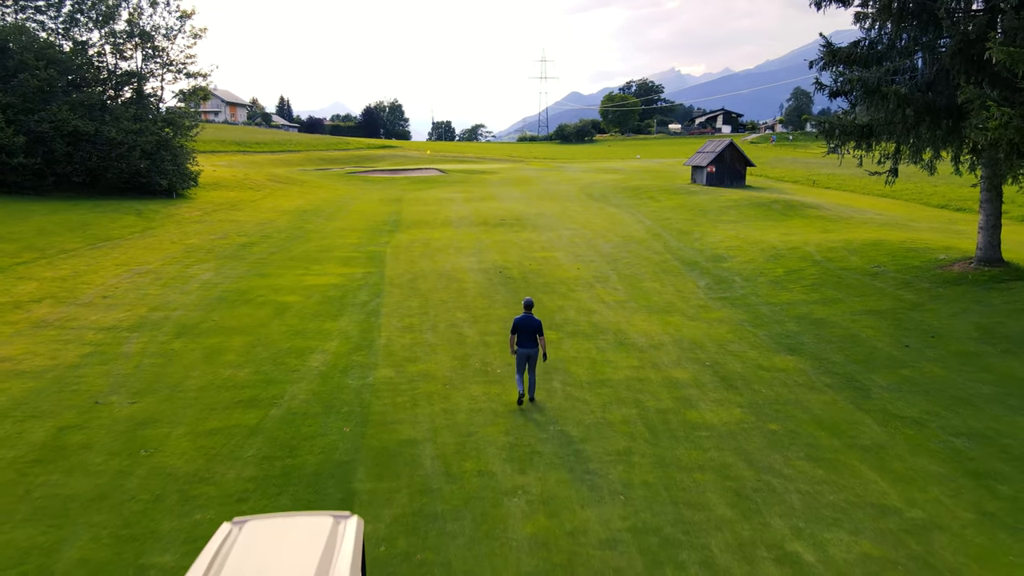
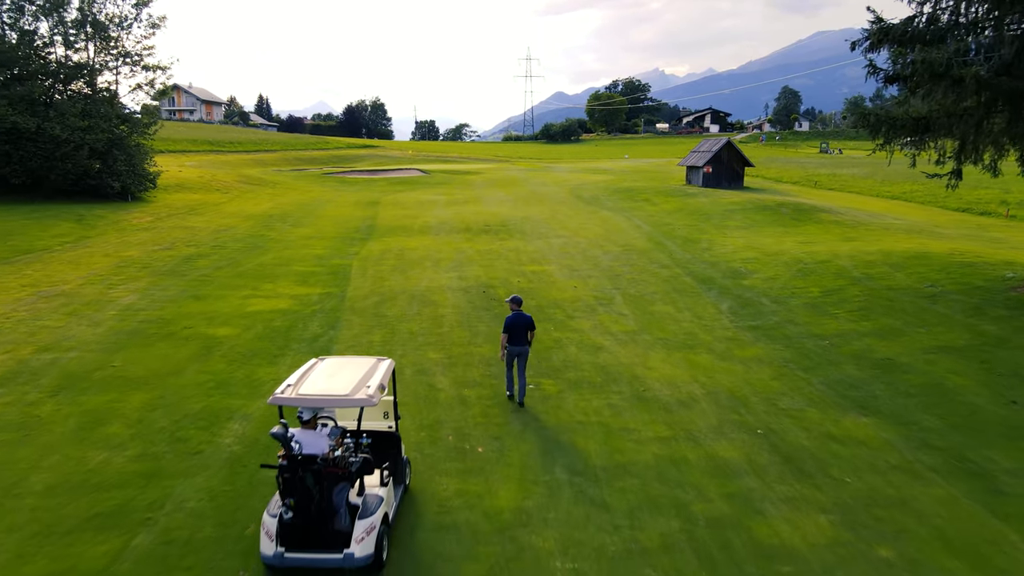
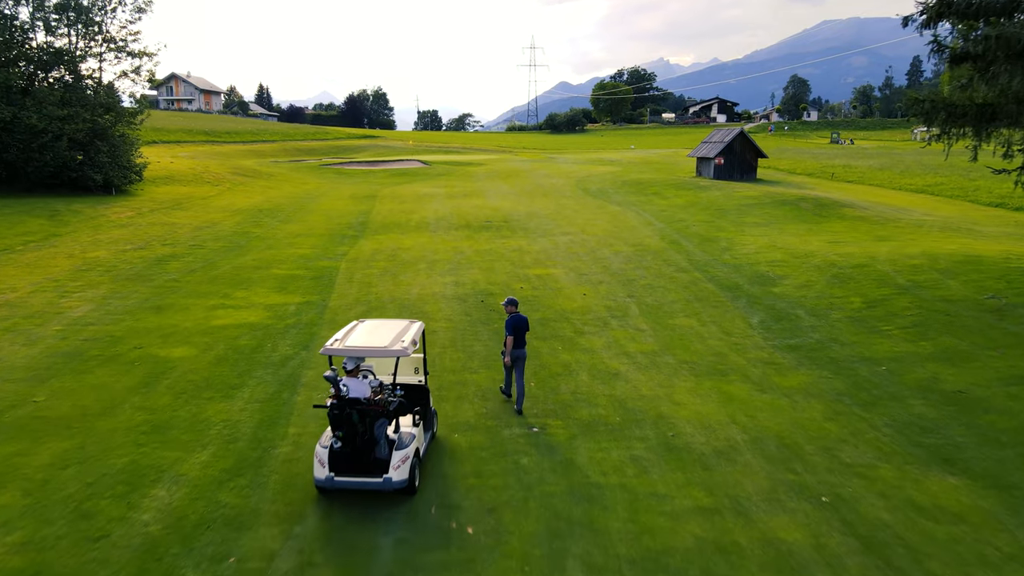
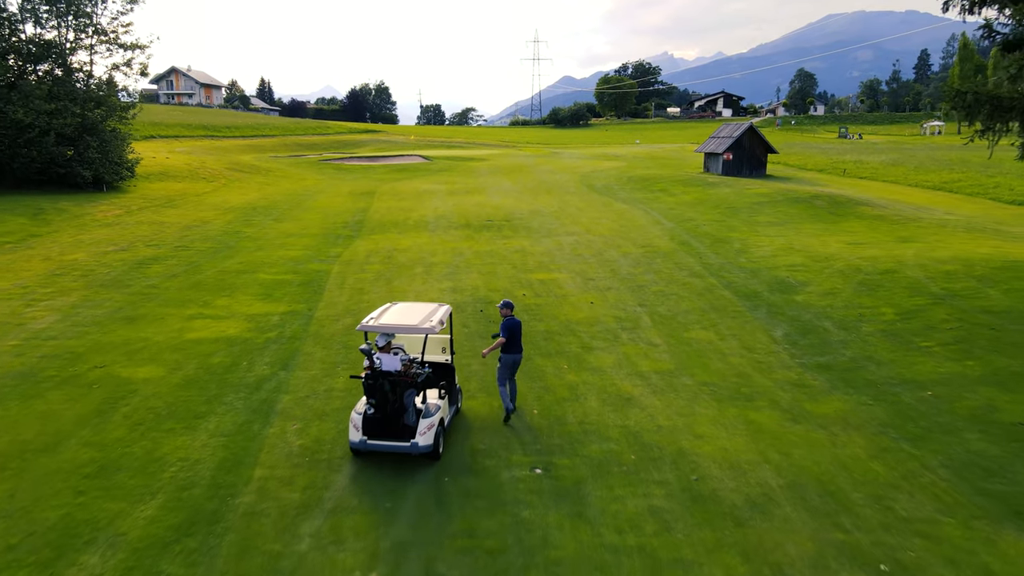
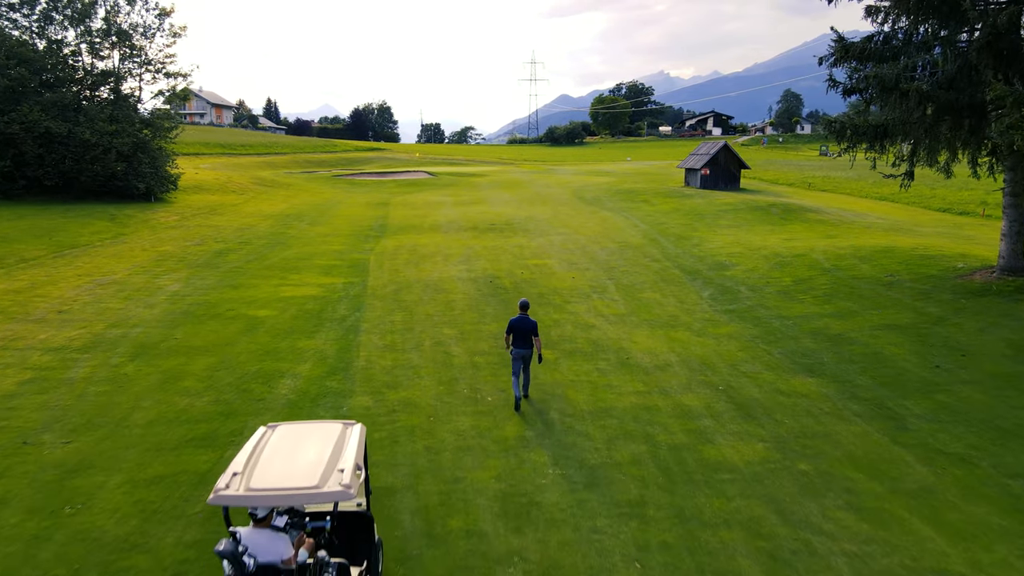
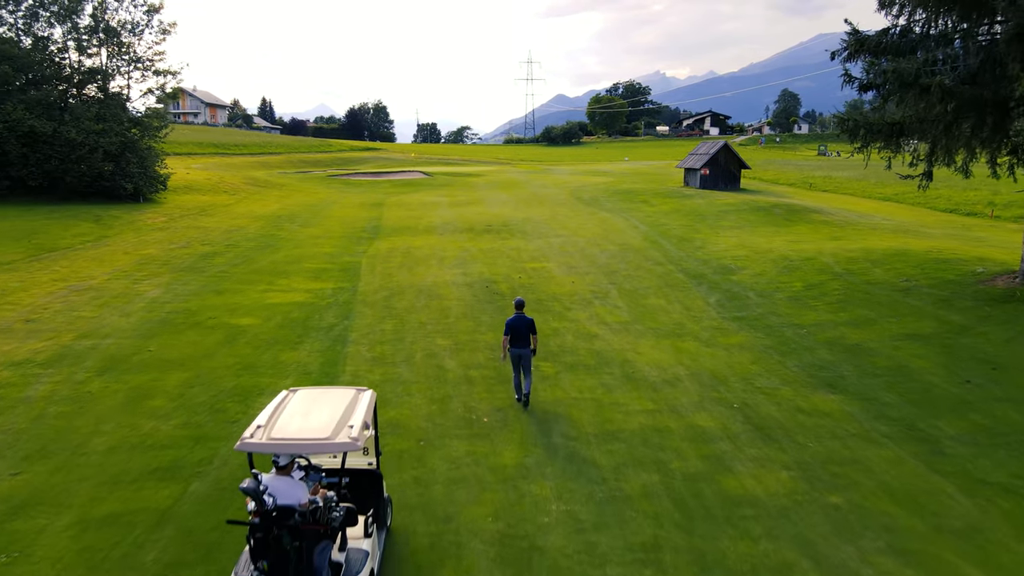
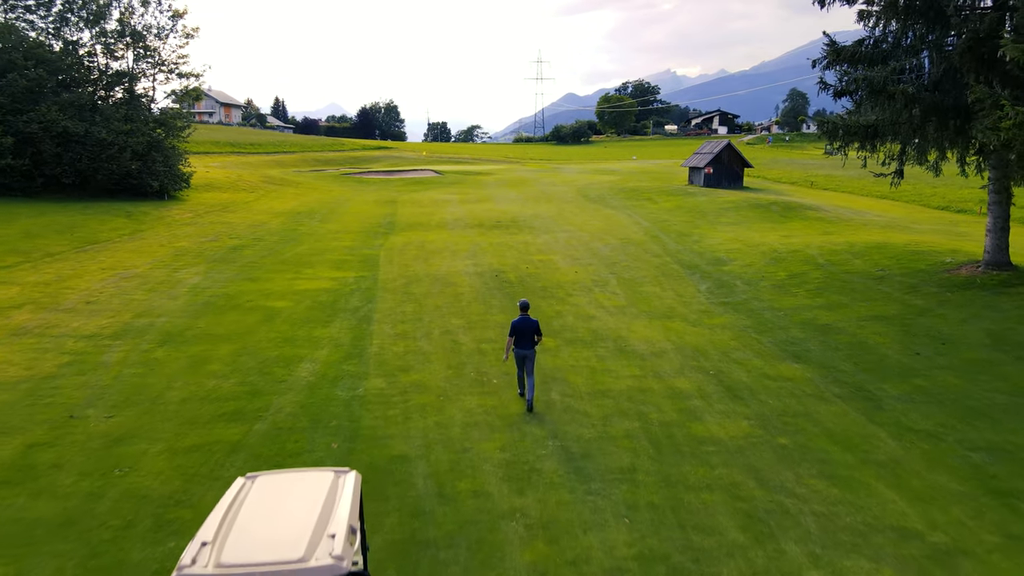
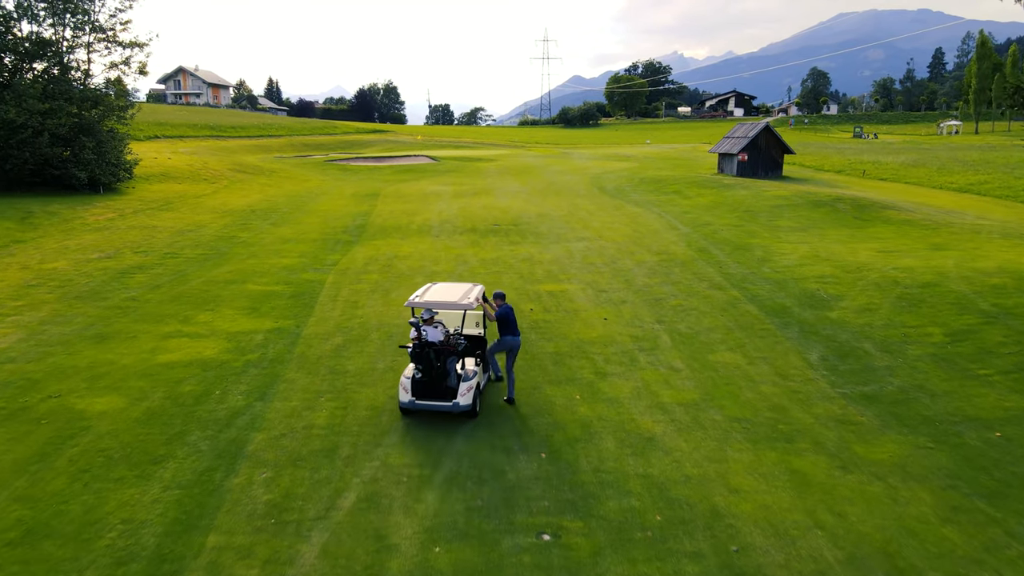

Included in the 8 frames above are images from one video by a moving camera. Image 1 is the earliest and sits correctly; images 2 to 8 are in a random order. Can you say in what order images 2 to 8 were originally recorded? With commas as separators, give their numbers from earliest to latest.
7, 5, 6, 2, 3, 4, 8
